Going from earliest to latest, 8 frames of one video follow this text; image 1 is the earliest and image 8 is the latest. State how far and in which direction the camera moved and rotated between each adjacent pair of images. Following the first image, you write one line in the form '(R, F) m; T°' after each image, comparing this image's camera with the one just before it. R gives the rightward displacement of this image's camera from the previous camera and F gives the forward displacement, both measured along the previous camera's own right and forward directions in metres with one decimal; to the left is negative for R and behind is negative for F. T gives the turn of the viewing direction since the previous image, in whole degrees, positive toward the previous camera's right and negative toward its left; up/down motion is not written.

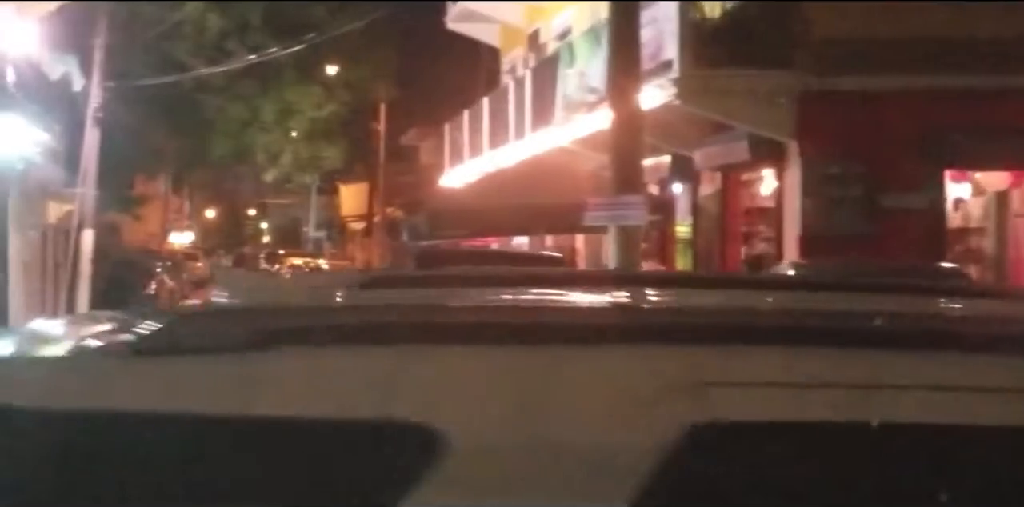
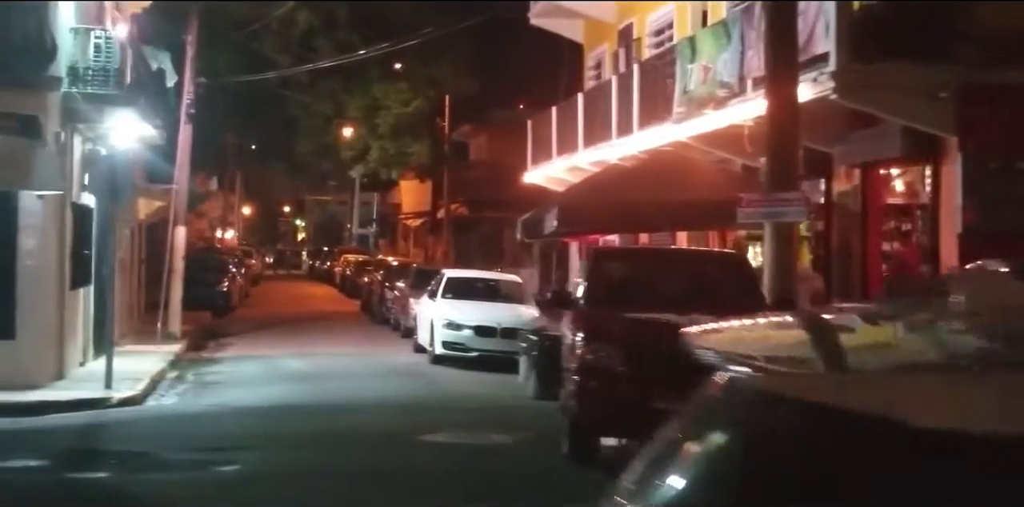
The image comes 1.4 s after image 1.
(-1.4, +0.3) m; -1°
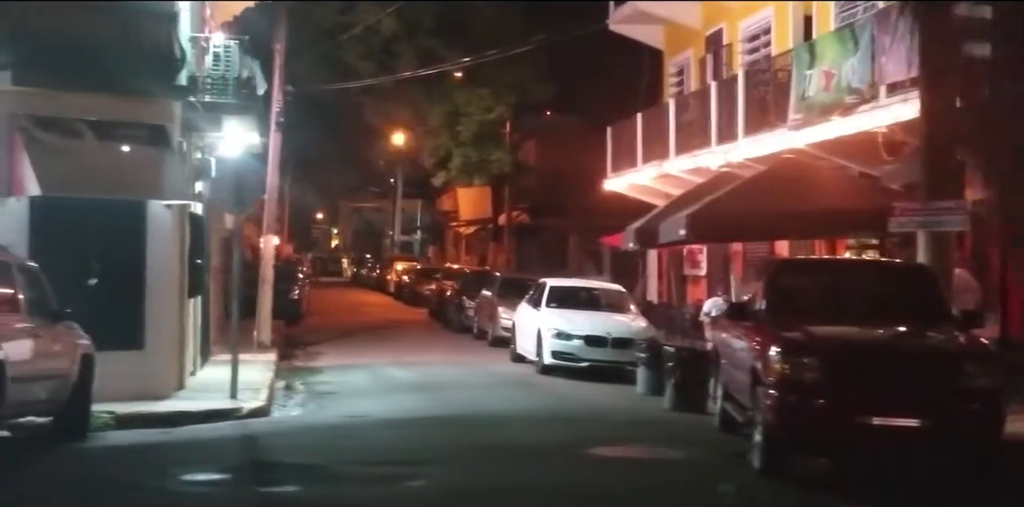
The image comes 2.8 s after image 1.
(-1.3, +0.2) m; -1°
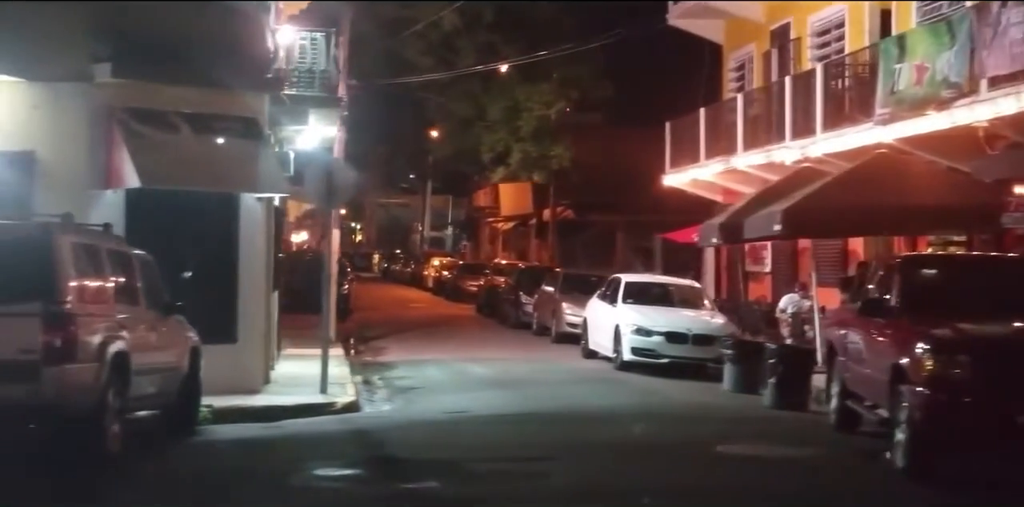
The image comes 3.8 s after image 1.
(-1.0, +0.2) m; -1°
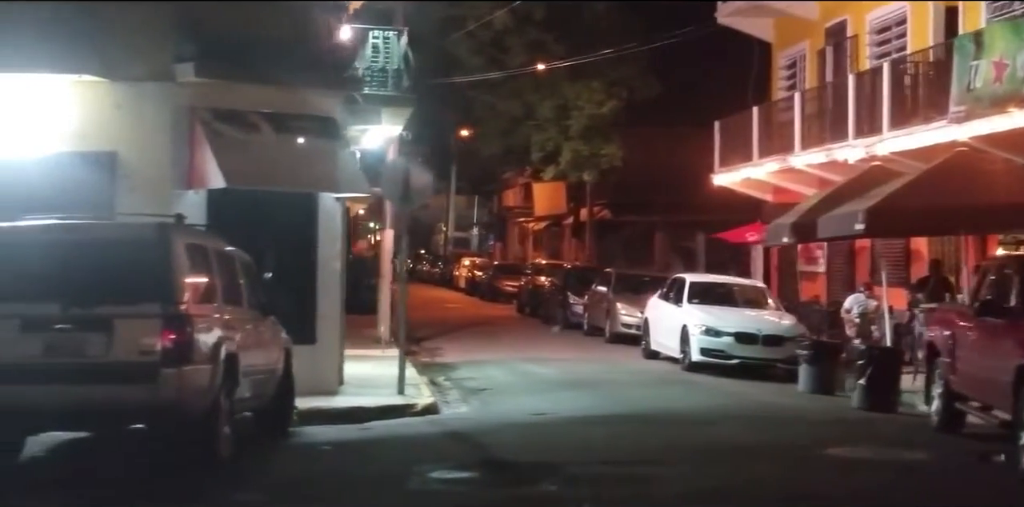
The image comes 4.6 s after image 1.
(-0.8, +0.1) m; -1°
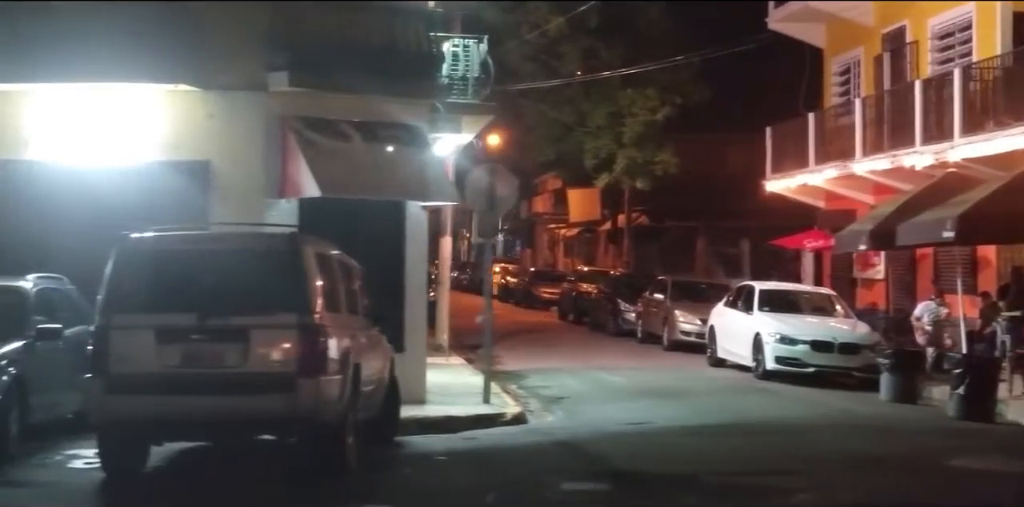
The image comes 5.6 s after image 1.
(-0.9, +0.1) m; -1°
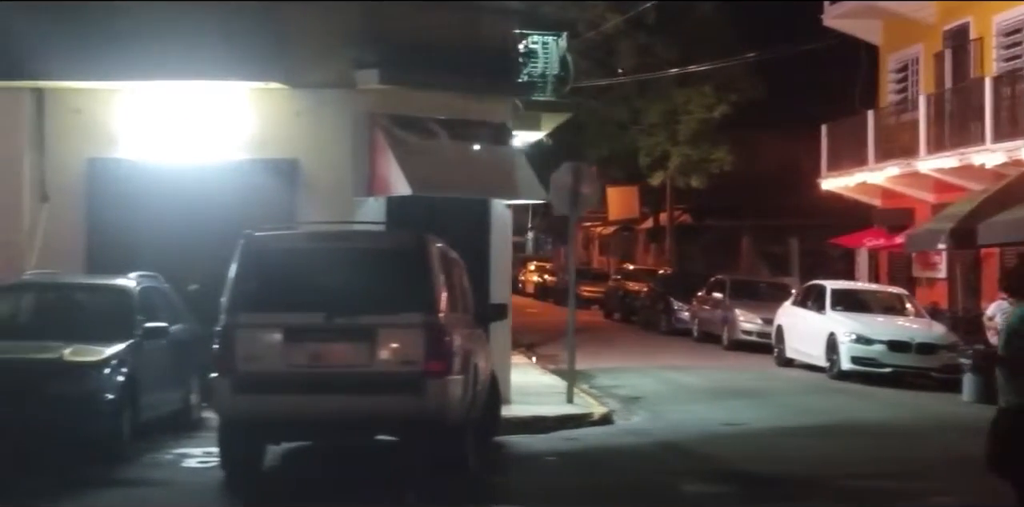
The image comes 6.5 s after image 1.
(-0.8, +0.1) m; -1°
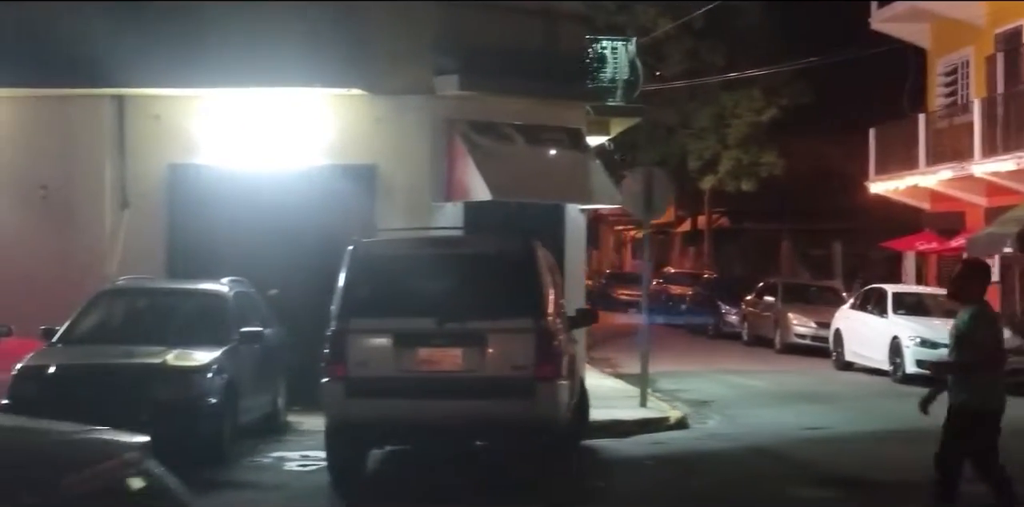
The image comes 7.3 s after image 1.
(-0.7, -0.1) m; -1°
